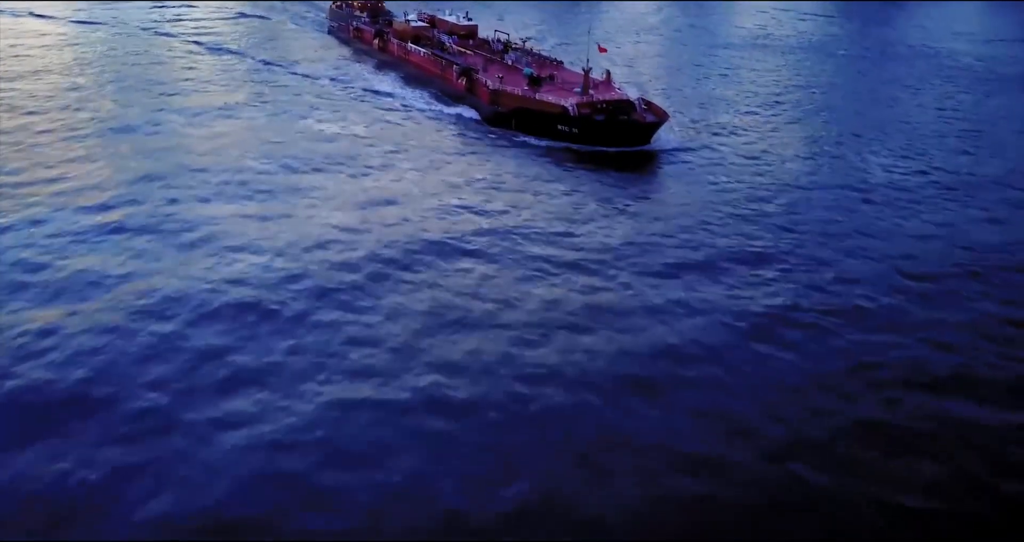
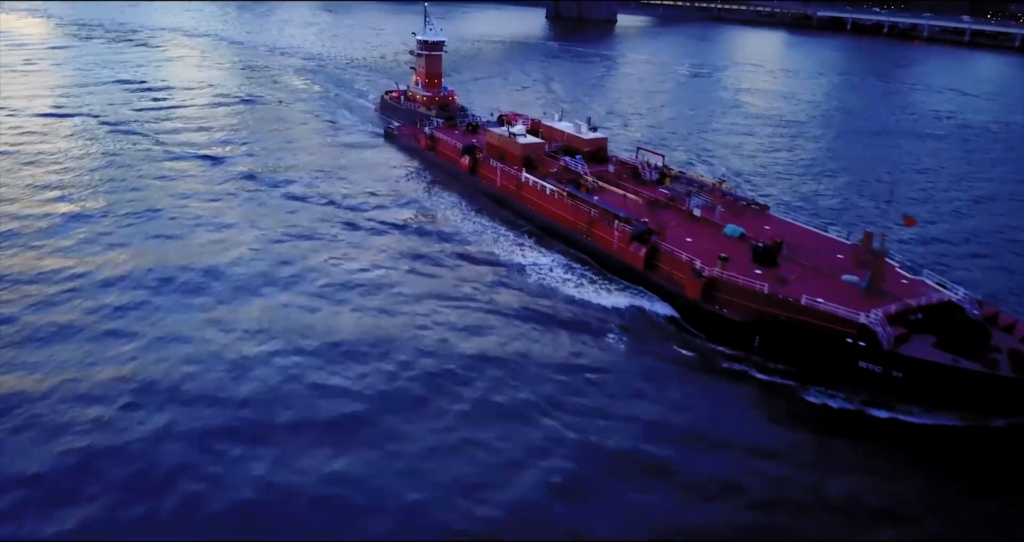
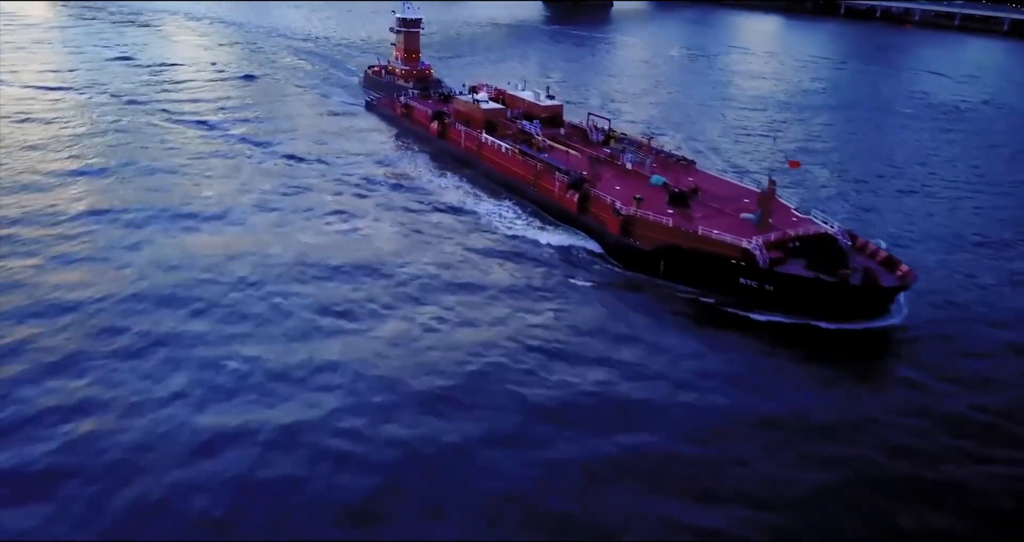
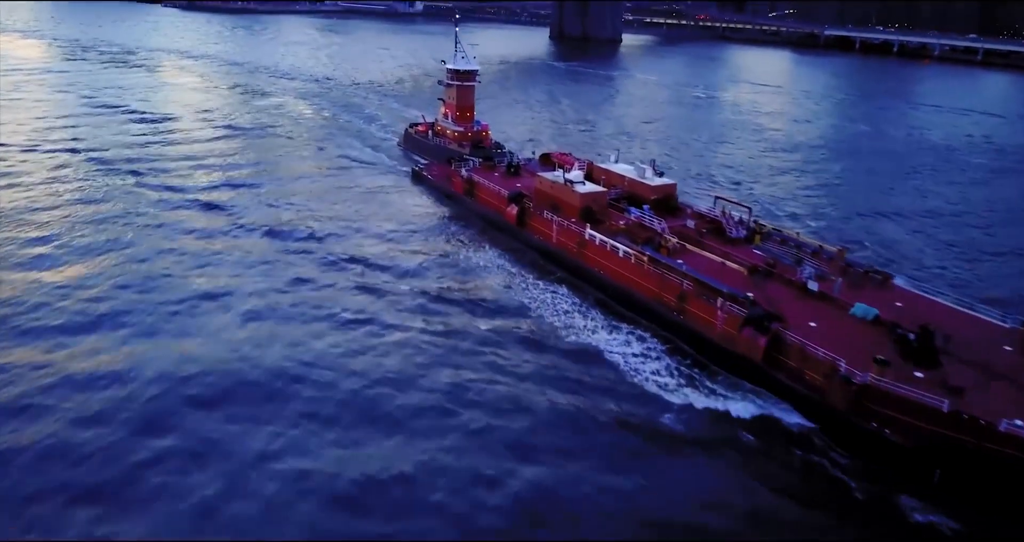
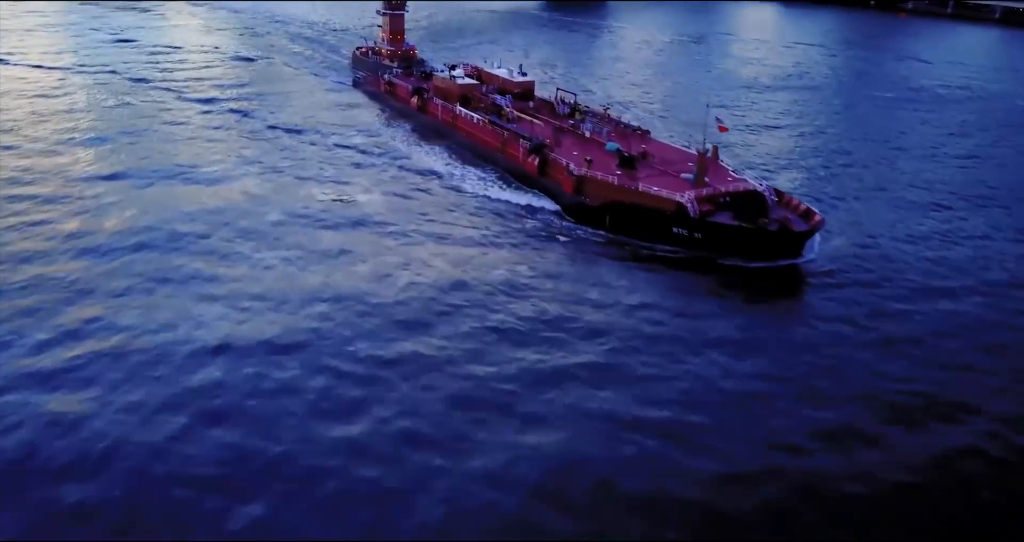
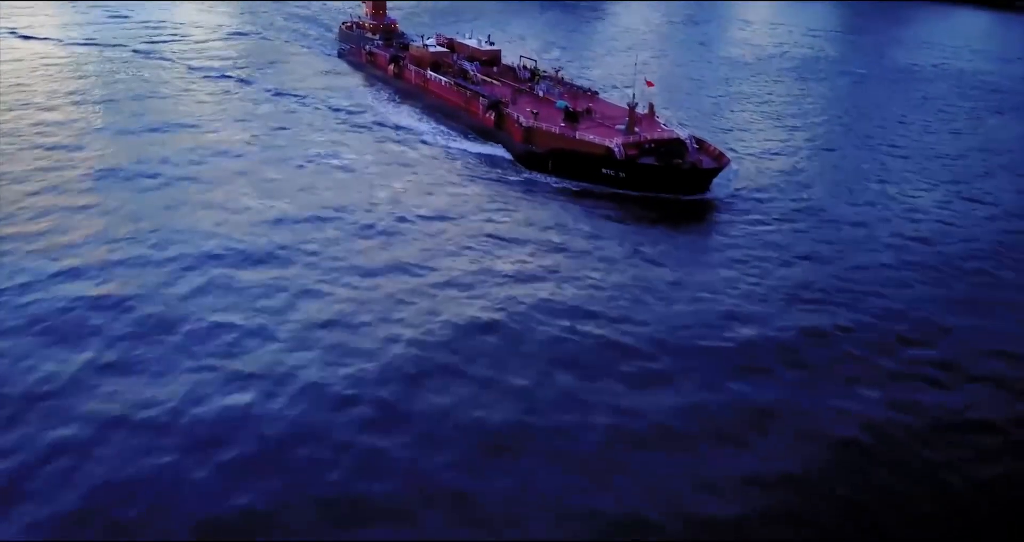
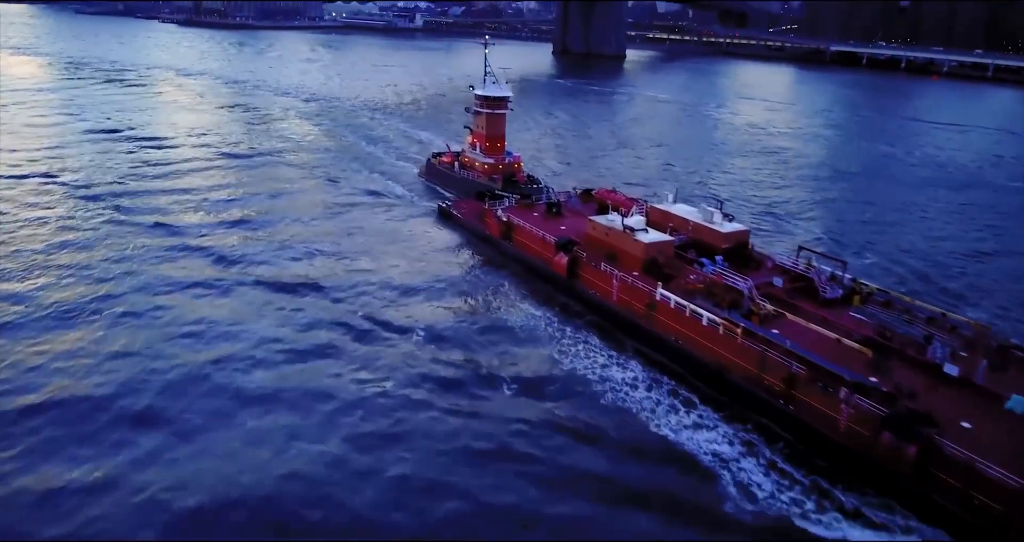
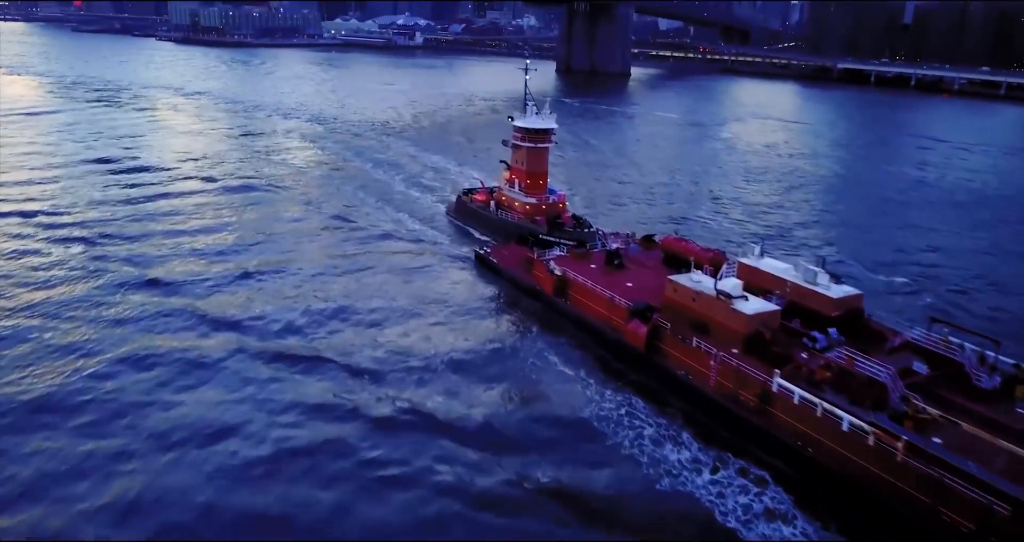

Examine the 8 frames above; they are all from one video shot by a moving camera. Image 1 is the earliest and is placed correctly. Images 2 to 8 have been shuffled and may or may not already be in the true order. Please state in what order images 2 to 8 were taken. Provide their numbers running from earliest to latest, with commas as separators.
6, 5, 3, 2, 4, 7, 8
